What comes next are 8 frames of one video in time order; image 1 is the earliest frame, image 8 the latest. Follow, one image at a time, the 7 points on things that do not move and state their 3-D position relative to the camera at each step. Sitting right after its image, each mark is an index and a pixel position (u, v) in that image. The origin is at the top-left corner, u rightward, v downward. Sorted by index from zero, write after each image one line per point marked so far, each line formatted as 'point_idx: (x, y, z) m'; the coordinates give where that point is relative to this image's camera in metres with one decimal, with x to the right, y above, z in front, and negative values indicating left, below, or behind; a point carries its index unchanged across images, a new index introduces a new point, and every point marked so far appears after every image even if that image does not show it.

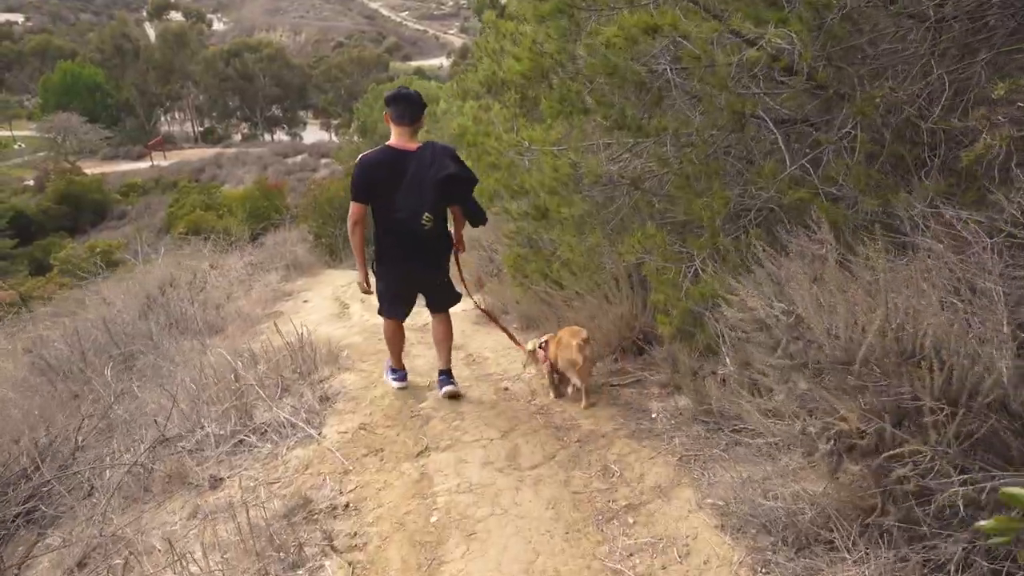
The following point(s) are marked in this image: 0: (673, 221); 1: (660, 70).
0: (+0.9, +0.4, +4.1) m
1: (+0.8, +1.2, +3.9) m
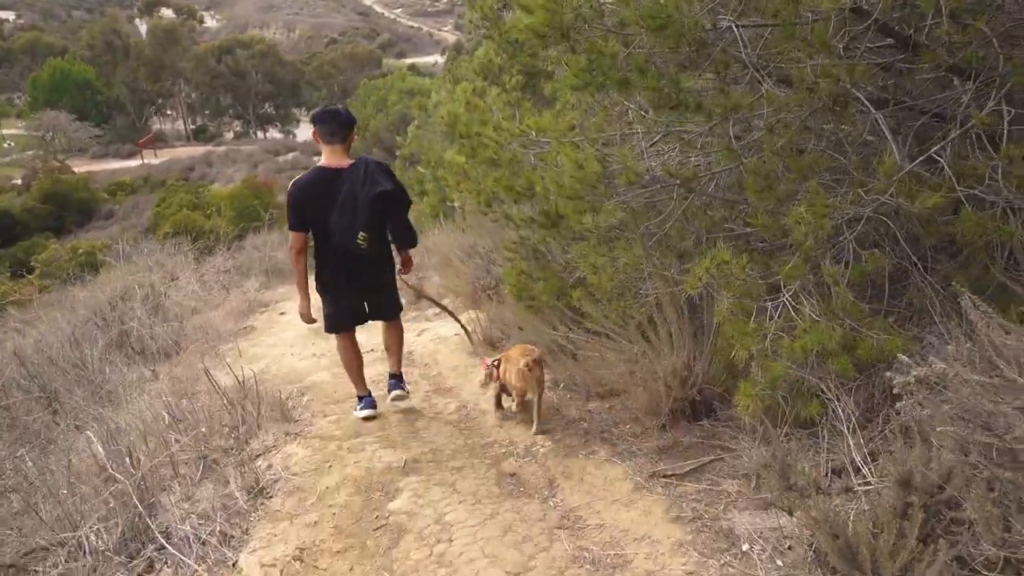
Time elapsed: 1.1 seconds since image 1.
0: (+0.9, +0.2, +3.0) m
1: (+0.8, +1.0, +2.8) m
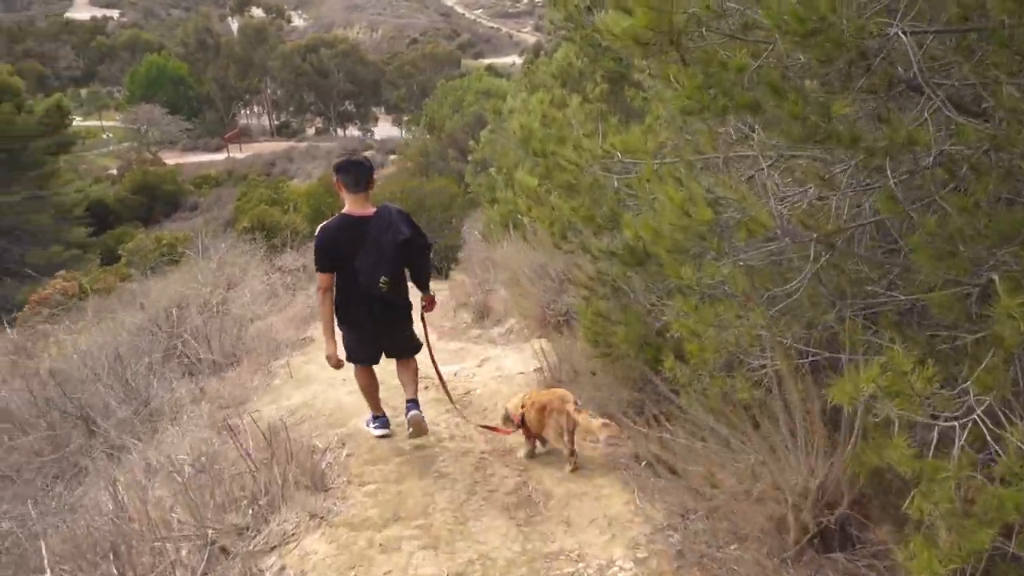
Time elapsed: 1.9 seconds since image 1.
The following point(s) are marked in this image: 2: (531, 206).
0: (+1.2, -0.1, +2.3) m
1: (+1.1, +0.7, +2.1) m
2: (+0.1, +0.5, +4.6) m
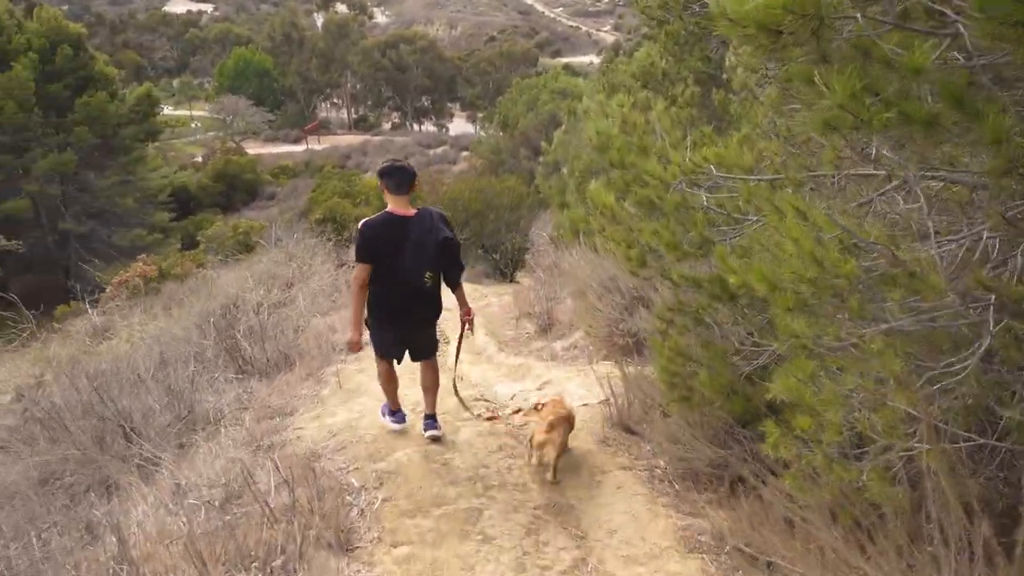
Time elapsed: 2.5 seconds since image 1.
0: (+1.3, -0.3, +1.6) m
1: (+1.3, +0.5, +1.5) m
2: (+0.5, +0.4, +4.1) m
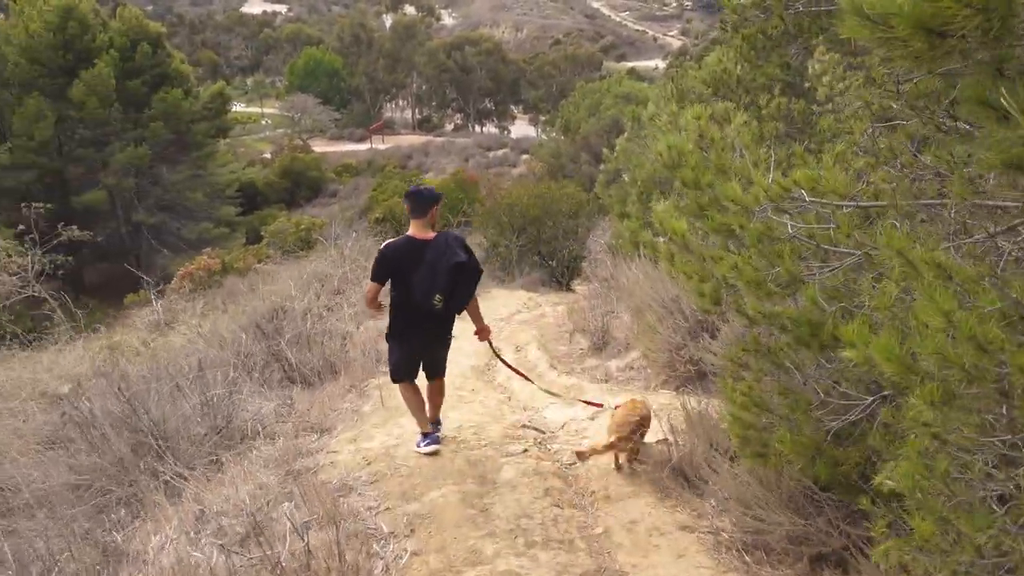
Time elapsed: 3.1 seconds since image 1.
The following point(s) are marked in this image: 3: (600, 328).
0: (+1.4, -0.4, +1.2) m
1: (+1.4, +0.4, +1.0) m
2: (+0.8, +0.2, +3.7) m
3: (+1.1, -0.5, +8.7) m
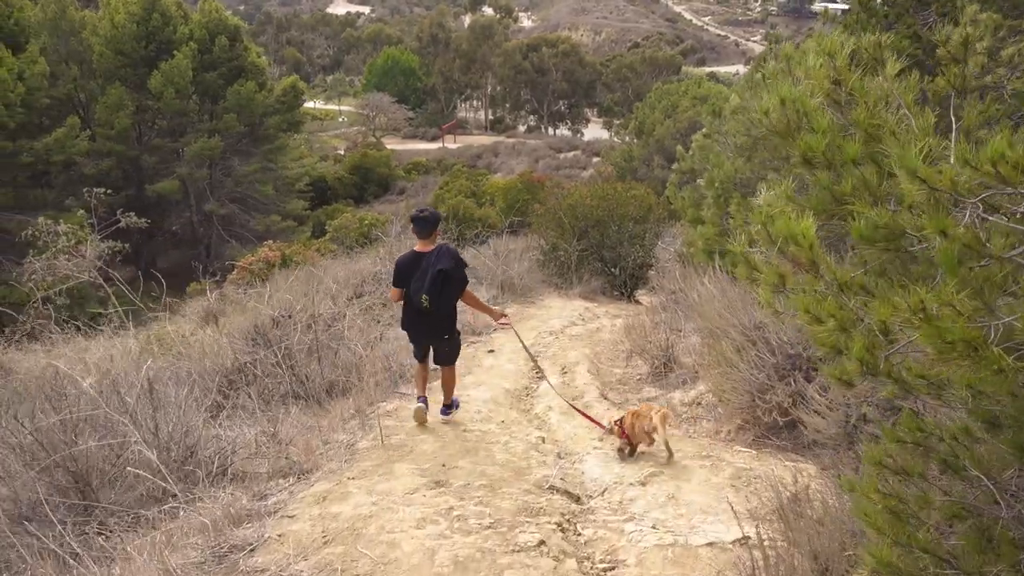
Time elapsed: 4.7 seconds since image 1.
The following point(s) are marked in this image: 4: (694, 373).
0: (+1.2, -0.6, -0.2) m
1: (+1.2, +0.2, -0.3) m
2: (+0.9, +0.1, +2.4) m
3: (+1.5, -0.6, +7.4) m
4: (+1.8, -0.8, +7.0) m
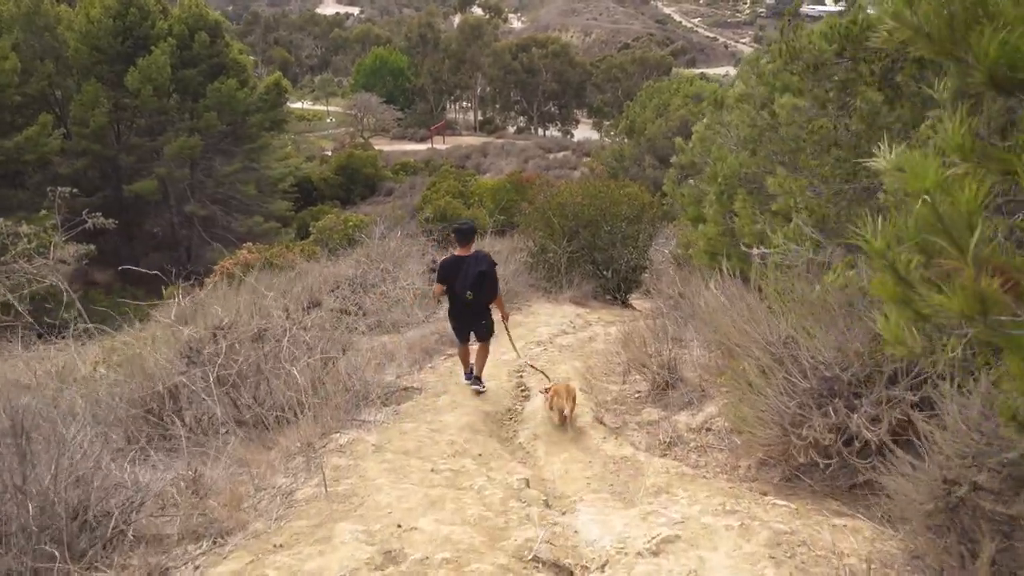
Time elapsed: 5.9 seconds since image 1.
0: (+1.1, -0.6, -1.1) m
1: (+1.1, +0.2, -1.2) m
2: (+0.8, 0.0, +1.5) m
3: (+1.4, -0.7, +6.5) m
4: (+1.6, -0.9, +6.1) m
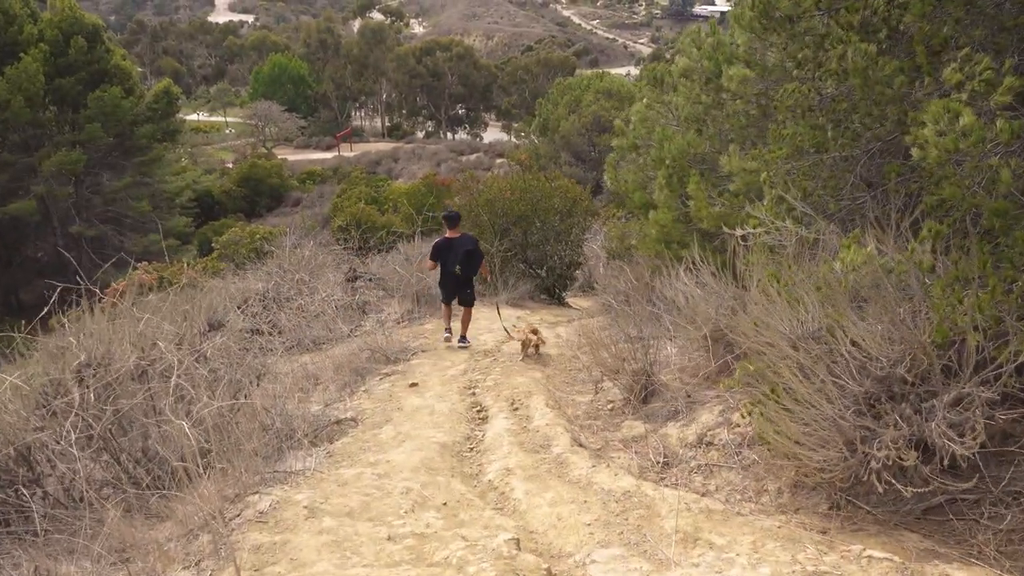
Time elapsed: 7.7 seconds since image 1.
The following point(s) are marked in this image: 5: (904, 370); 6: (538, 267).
0: (+1.6, -0.5, -1.9) m
1: (+1.6, +0.3, -2.1) m
2: (+0.9, +0.1, +0.5) m
3: (+1.0, -0.6, +5.6) m
4: (+1.3, -0.8, +5.3) m
5: (+1.8, -0.4, +3.3) m
6: (+0.4, +0.3, +10.7) m
